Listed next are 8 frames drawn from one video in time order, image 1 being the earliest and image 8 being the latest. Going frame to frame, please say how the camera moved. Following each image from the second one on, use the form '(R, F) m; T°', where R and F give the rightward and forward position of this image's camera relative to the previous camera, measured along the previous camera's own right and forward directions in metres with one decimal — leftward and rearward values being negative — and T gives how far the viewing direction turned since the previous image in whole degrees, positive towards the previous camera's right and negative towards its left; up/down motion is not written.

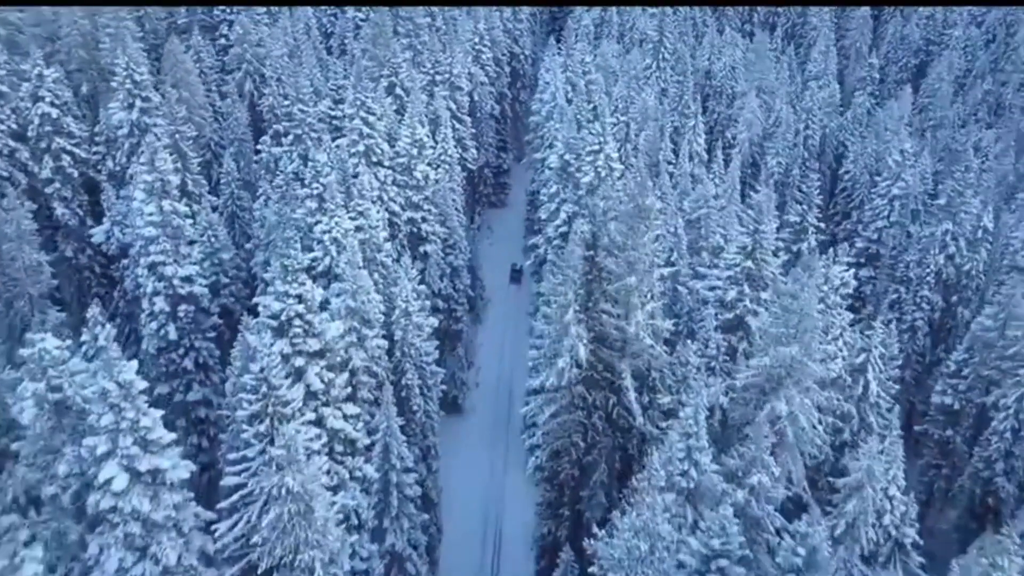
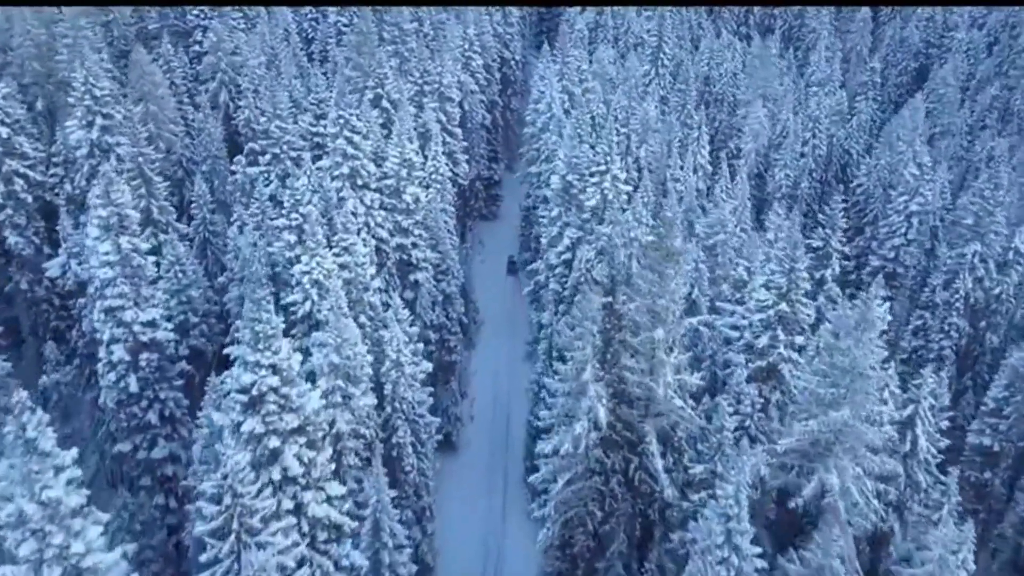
(-0.7, +3.8) m; +1°
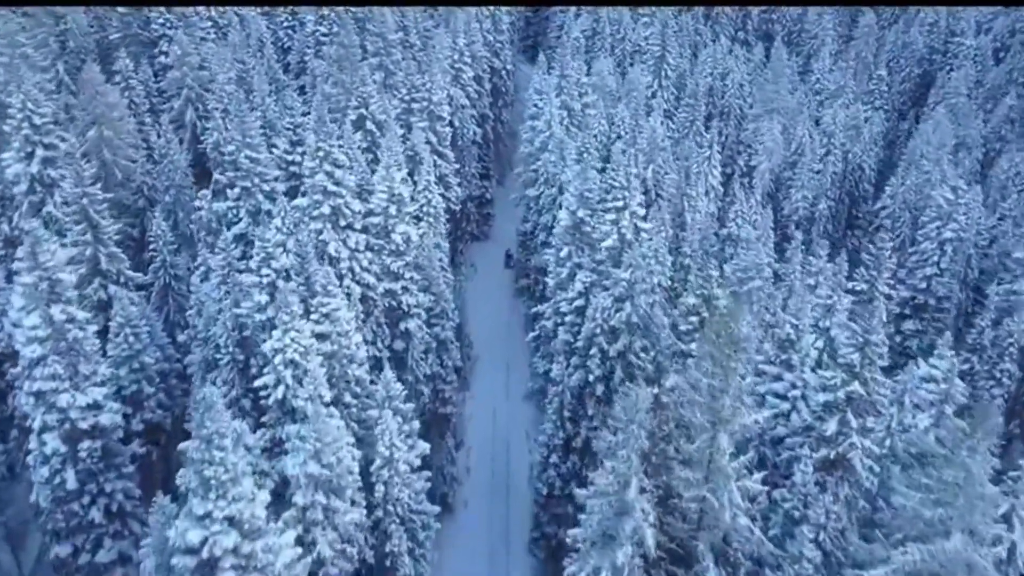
(-1.1, +5.1) m; +1°
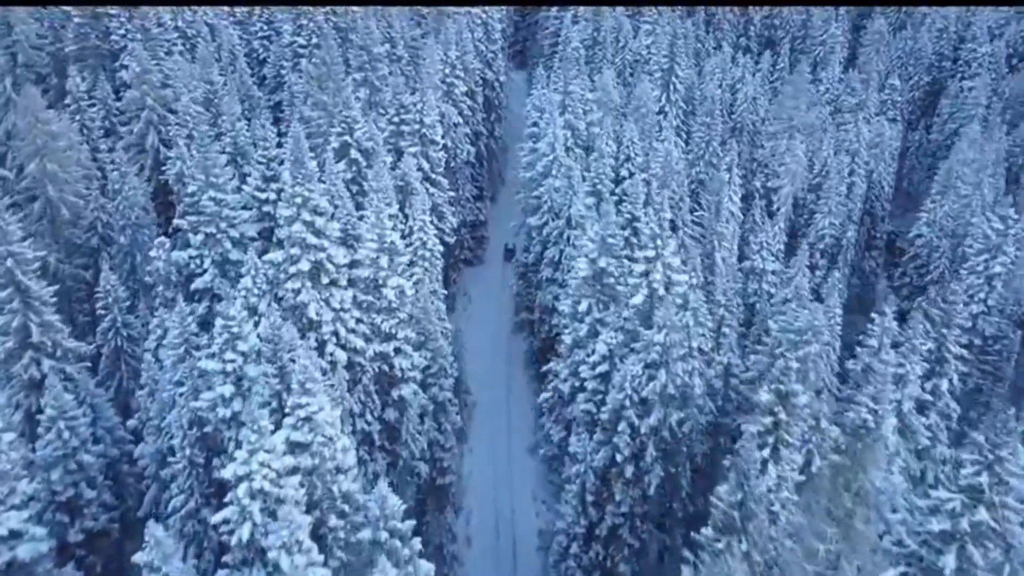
(-1.2, +5.4) m; +1°
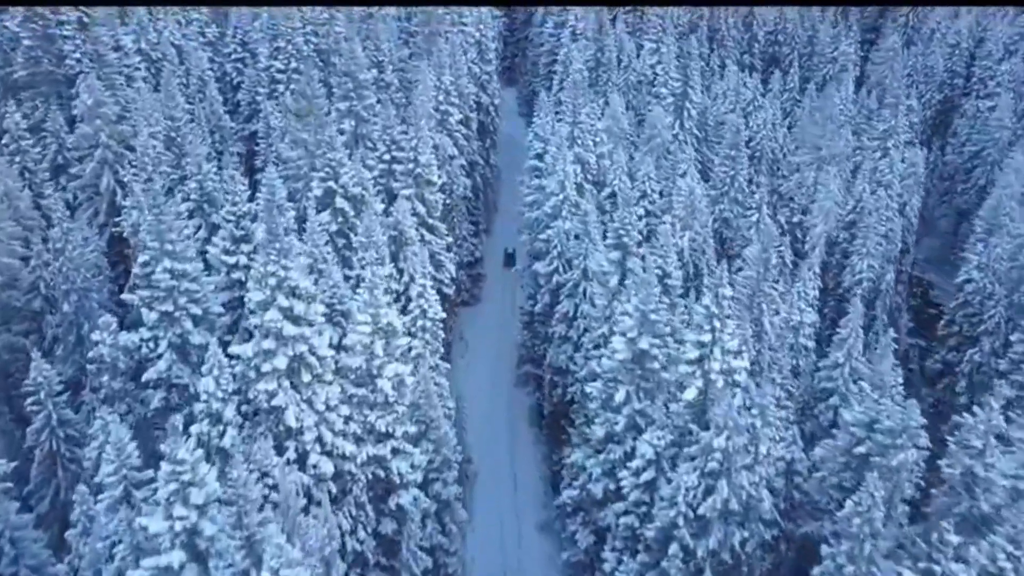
(-1.4, +5.7) m; +1°
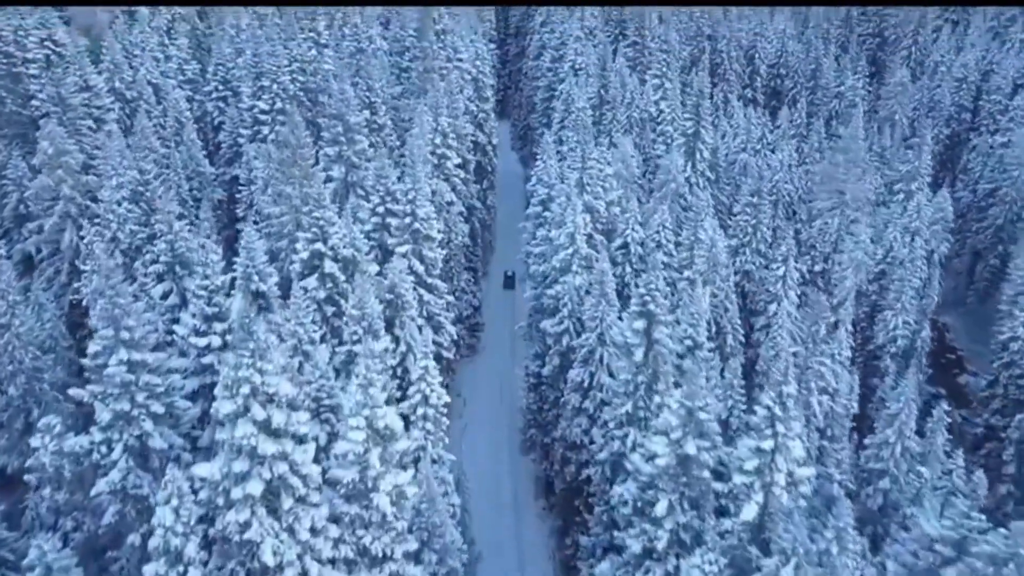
(-1.0, +4.1) m; +1°
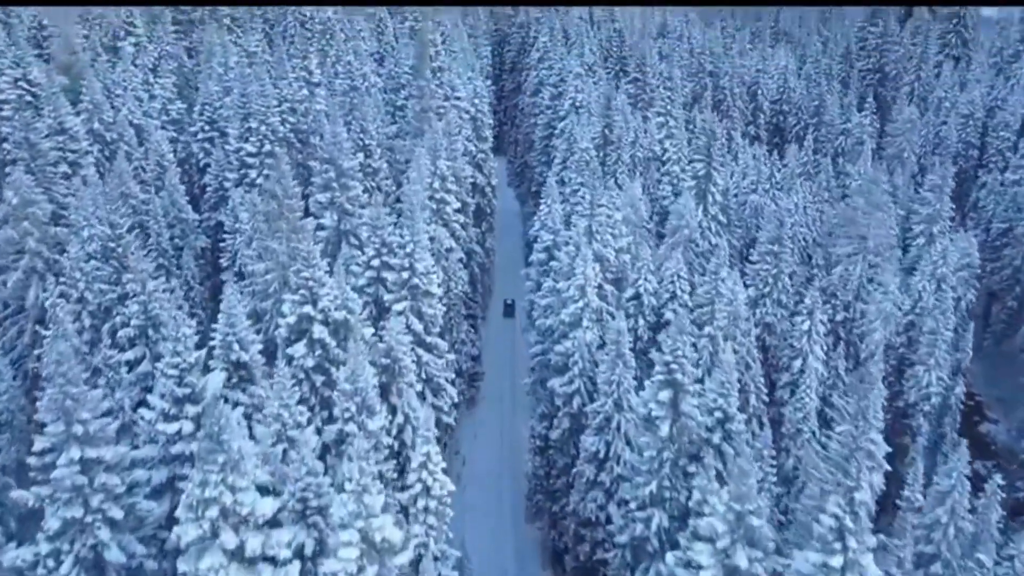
(-0.7, +3.1) m; +1°
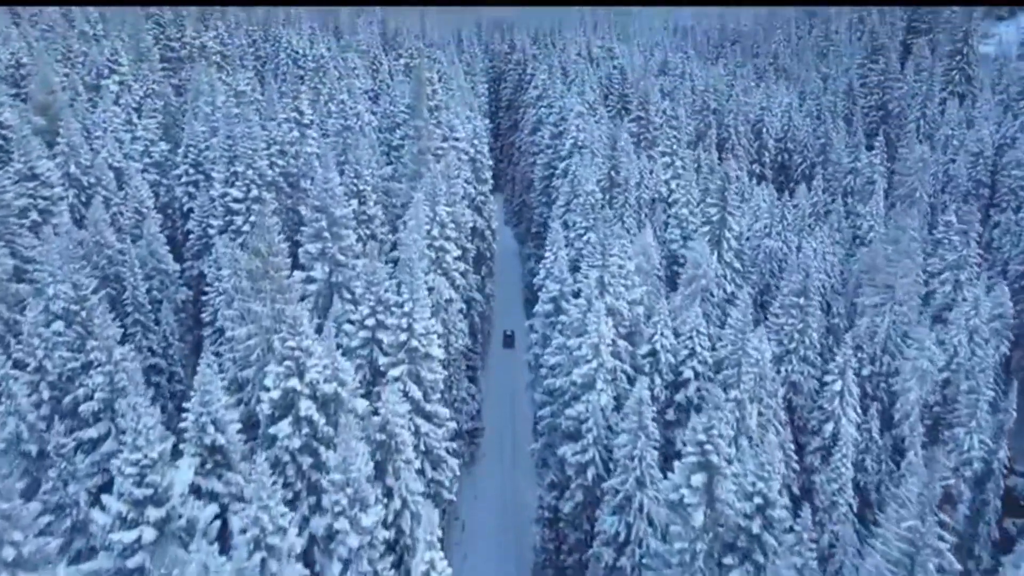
(-0.6, +3.2) m; +1°
